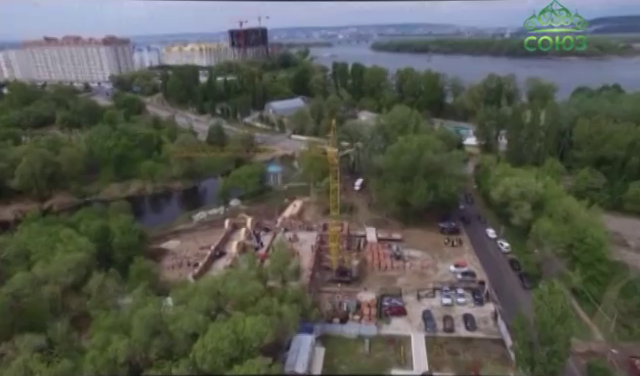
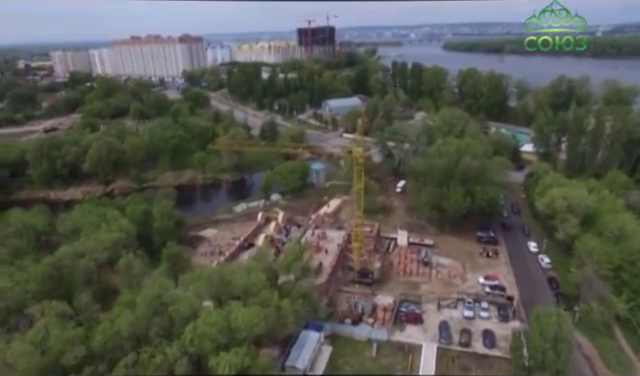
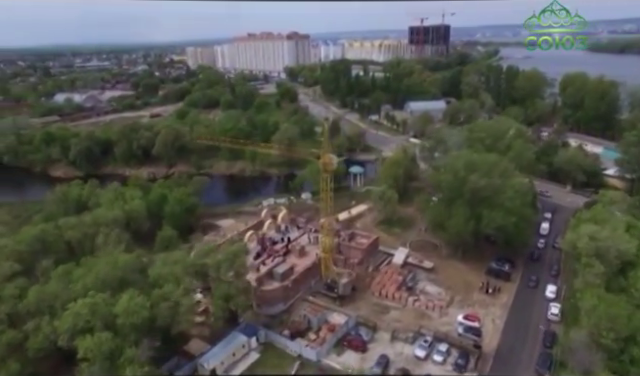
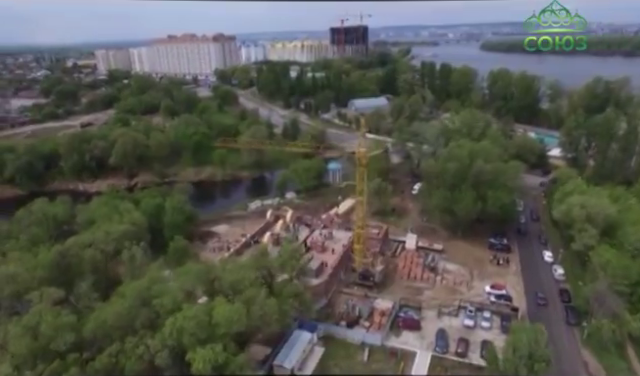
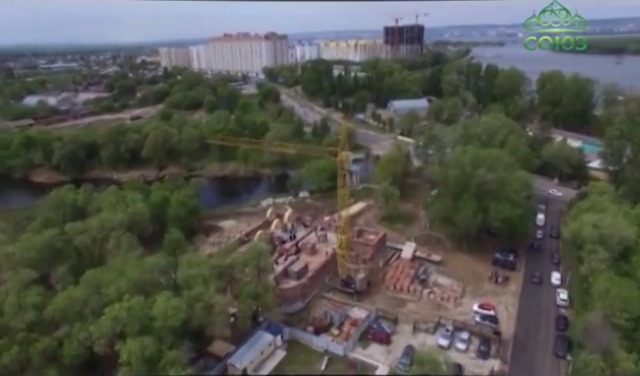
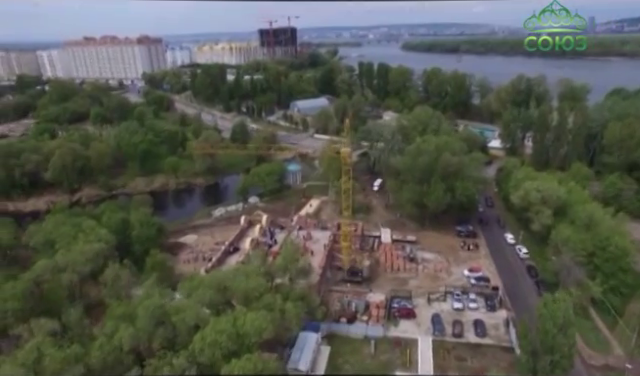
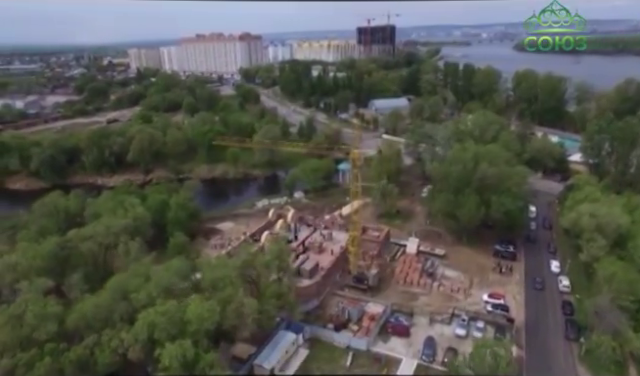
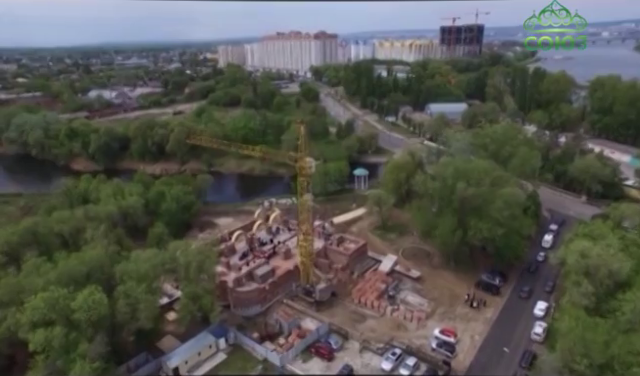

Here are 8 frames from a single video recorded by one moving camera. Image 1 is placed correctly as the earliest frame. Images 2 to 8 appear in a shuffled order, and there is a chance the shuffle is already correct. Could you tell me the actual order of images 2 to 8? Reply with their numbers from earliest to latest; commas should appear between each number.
6, 2, 4, 7, 5, 3, 8
